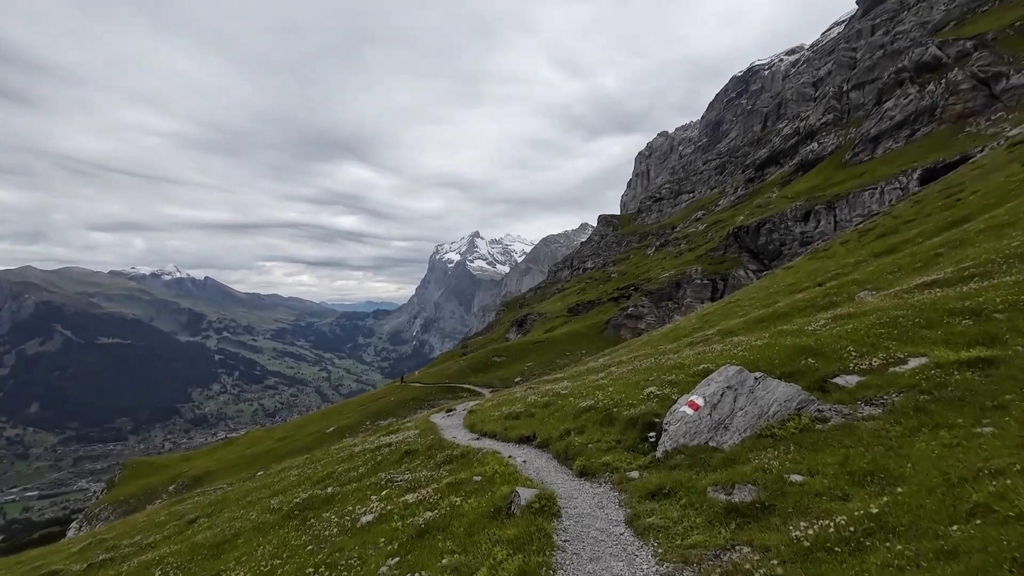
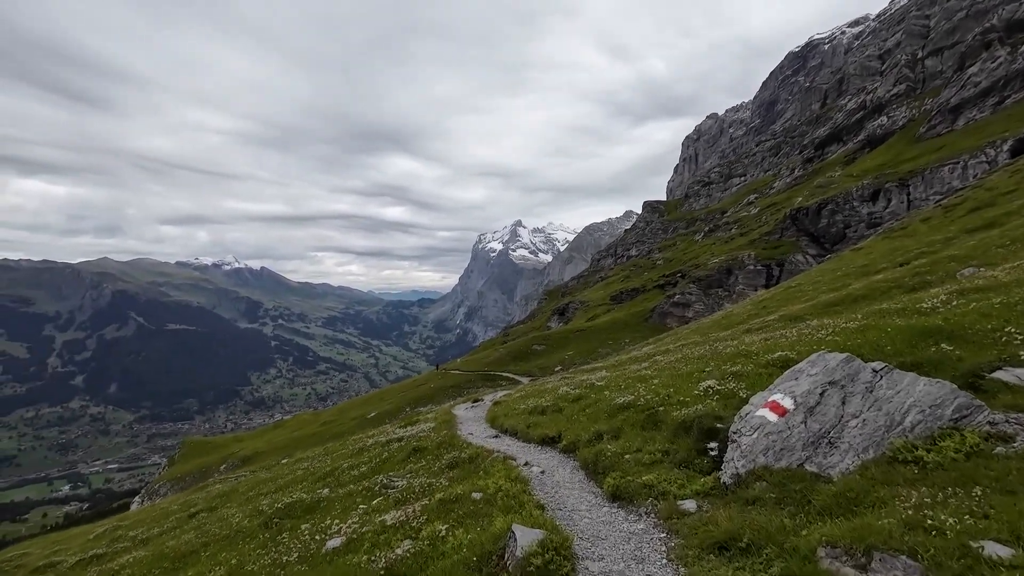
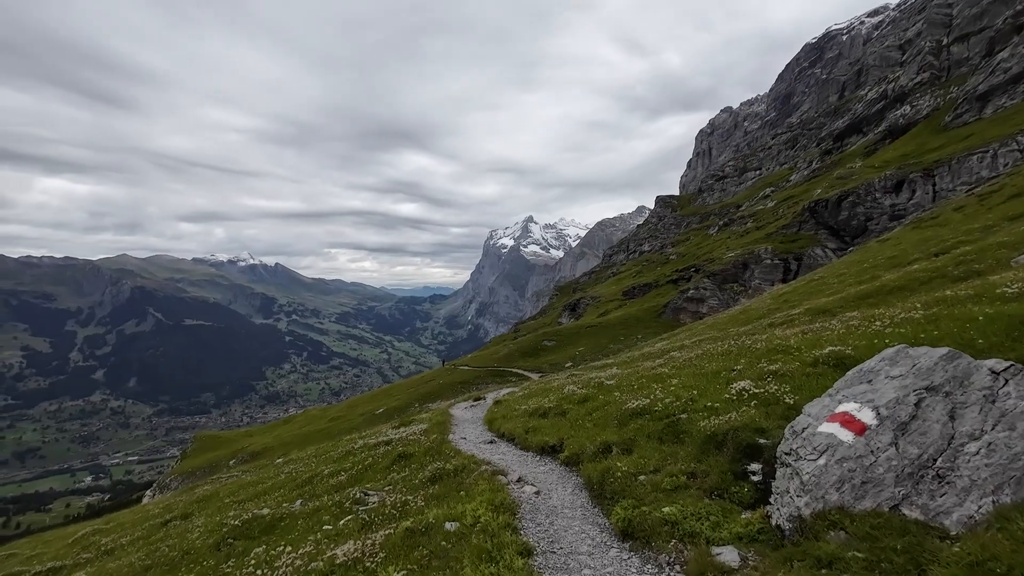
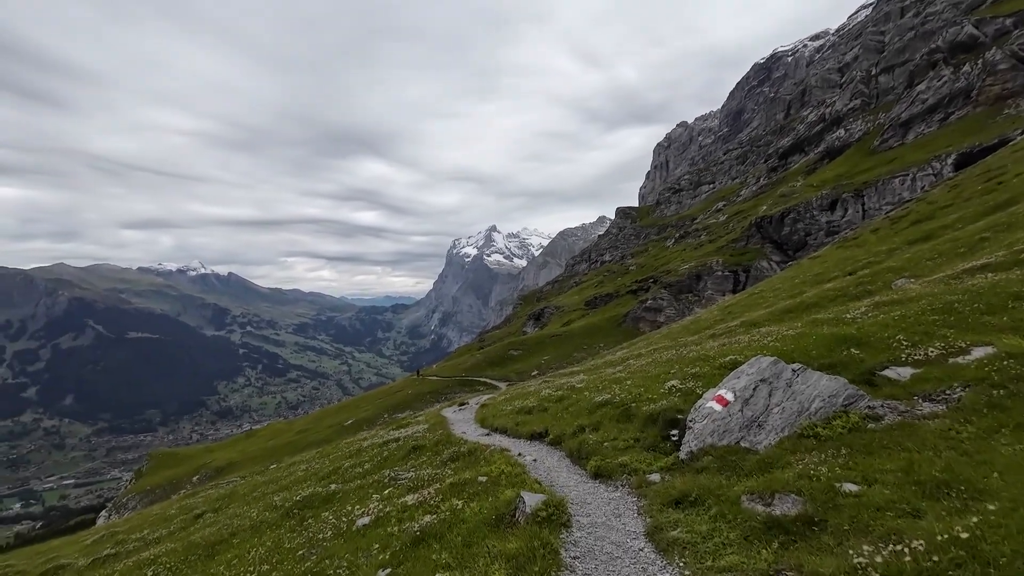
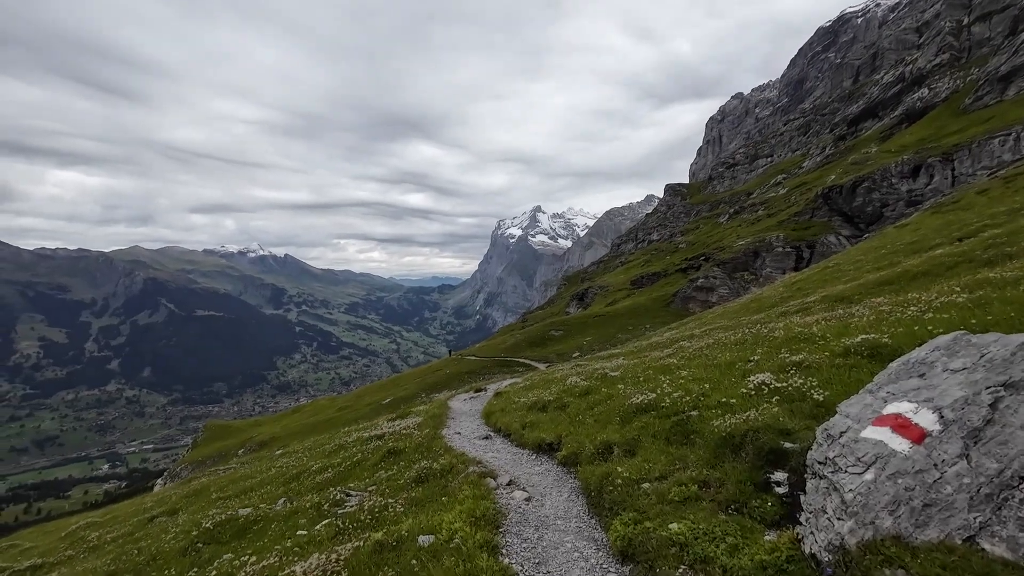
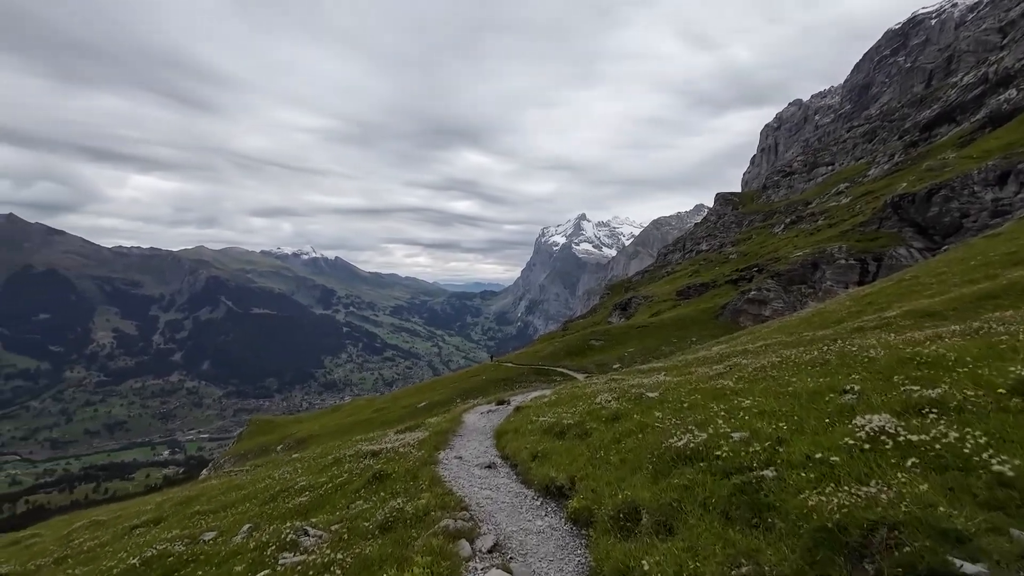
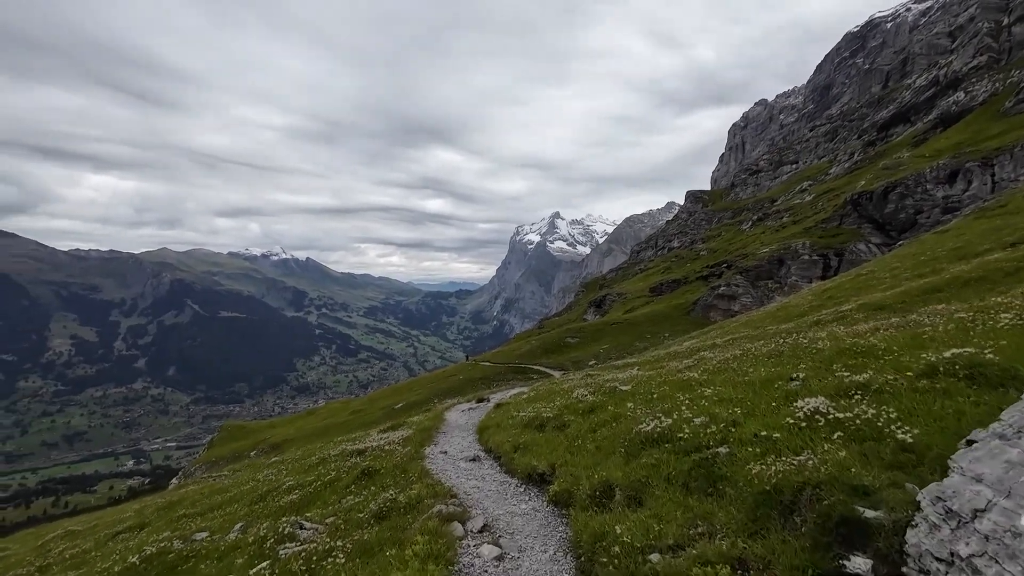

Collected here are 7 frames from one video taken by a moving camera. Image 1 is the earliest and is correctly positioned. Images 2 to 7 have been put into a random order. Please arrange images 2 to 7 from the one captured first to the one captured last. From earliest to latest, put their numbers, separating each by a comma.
4, 2, 3, 5, 7, 6
